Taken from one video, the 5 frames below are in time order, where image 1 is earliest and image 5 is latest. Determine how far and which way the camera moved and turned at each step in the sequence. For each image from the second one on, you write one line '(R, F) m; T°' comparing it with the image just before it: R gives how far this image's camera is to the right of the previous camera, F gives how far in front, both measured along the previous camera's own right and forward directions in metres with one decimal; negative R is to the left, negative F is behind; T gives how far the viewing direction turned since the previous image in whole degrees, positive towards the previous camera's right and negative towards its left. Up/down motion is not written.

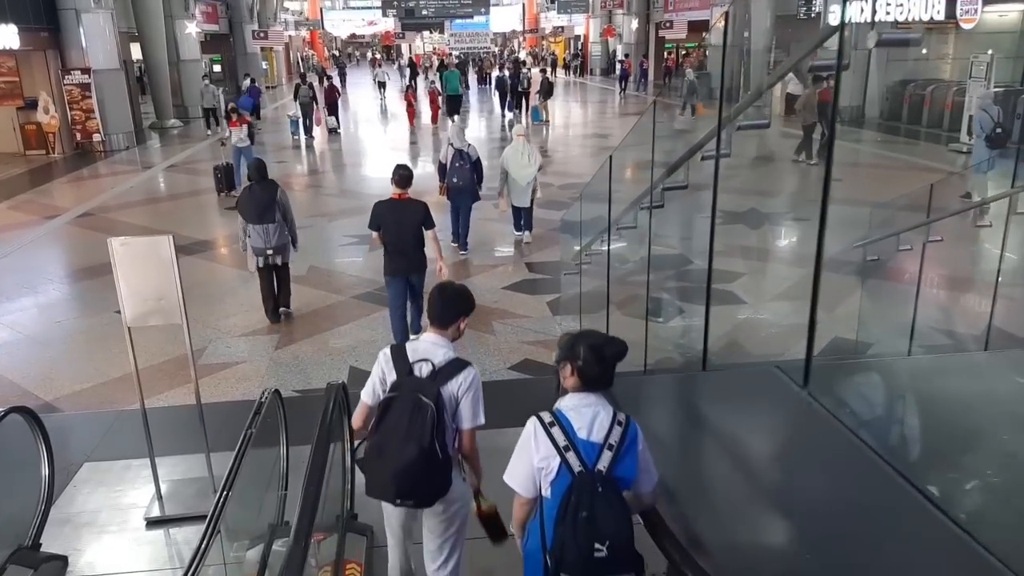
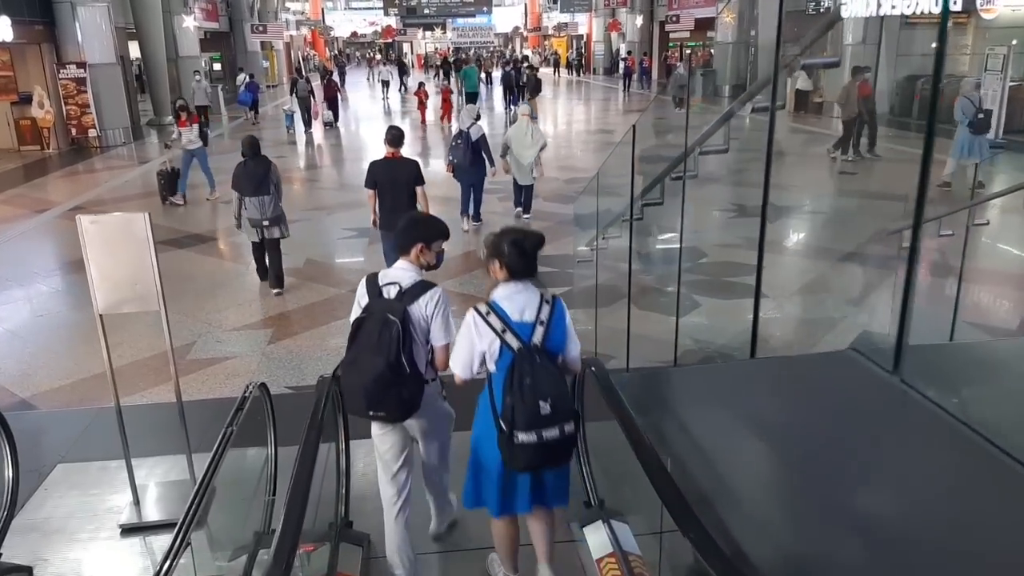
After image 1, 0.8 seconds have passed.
(0.0, +0.3) m; 0°
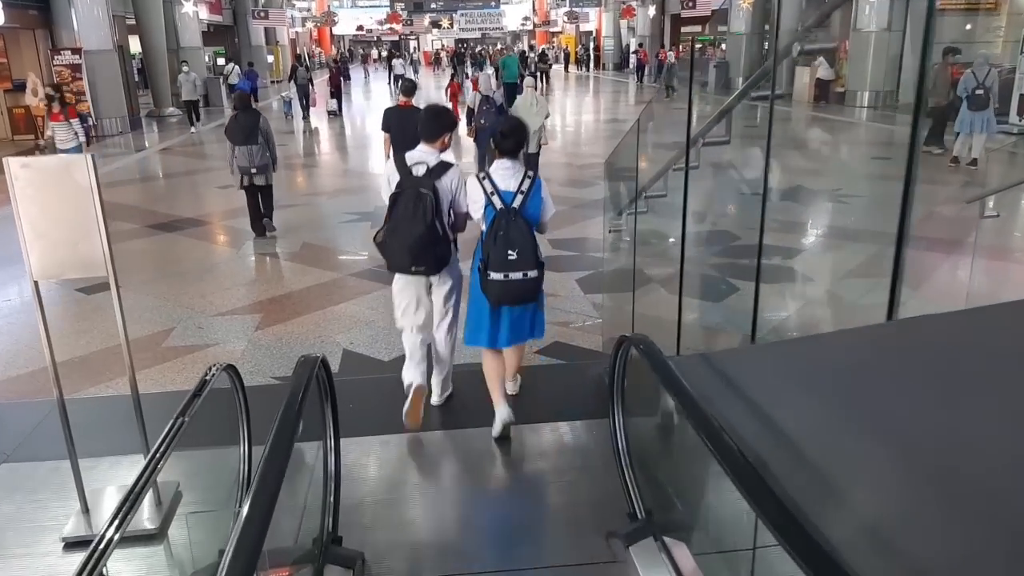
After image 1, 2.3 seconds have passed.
(-0.1, +0.6) m; 0°
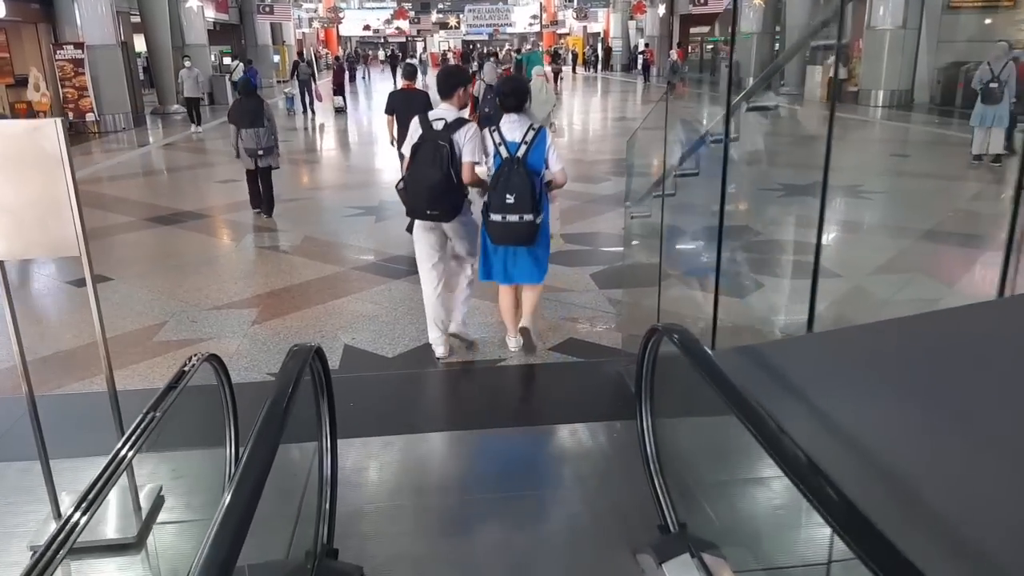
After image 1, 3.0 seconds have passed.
(0.0, +0.3) m; 0°
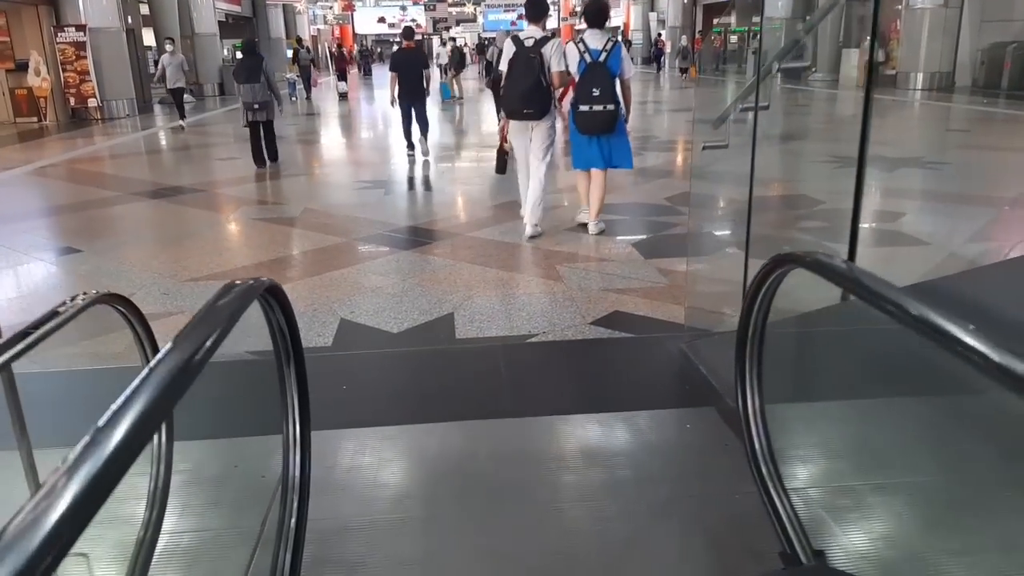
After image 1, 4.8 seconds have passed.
(-0.1, +0.7) m; -1°
